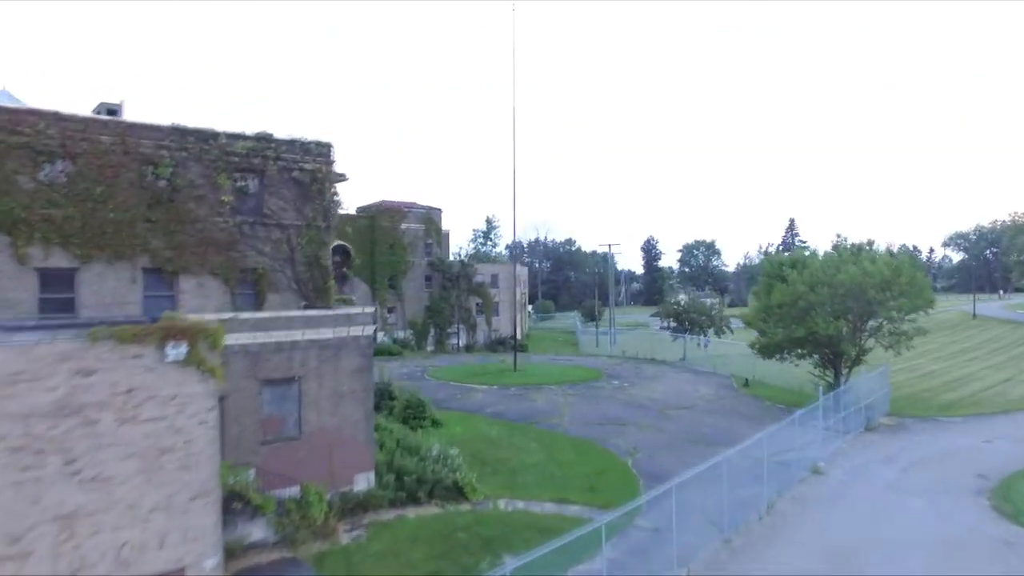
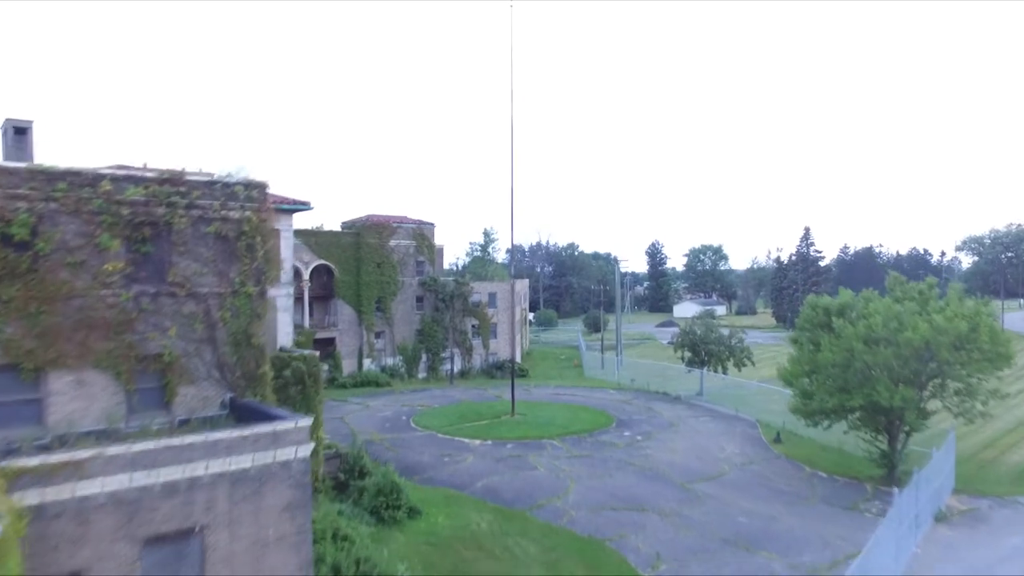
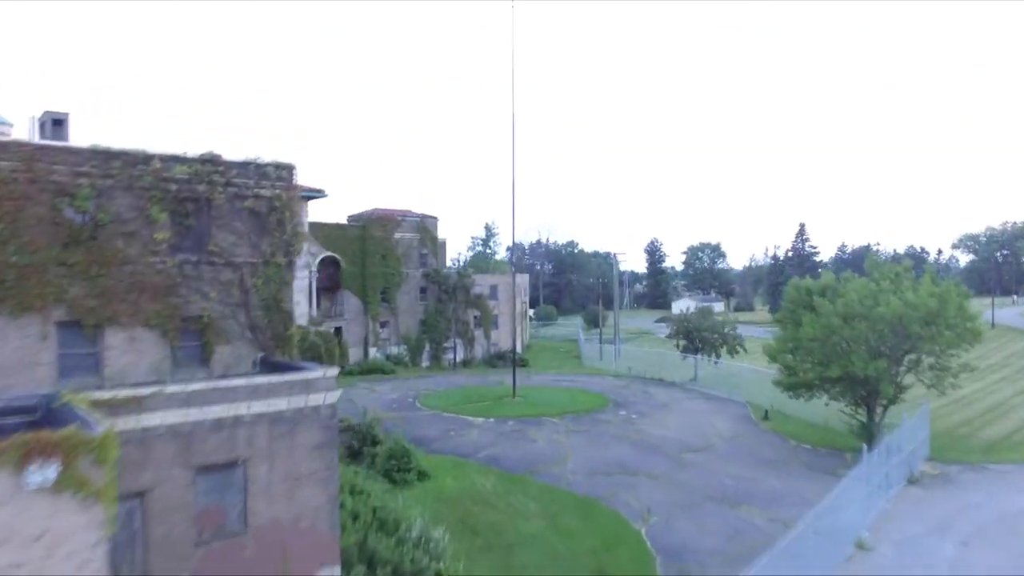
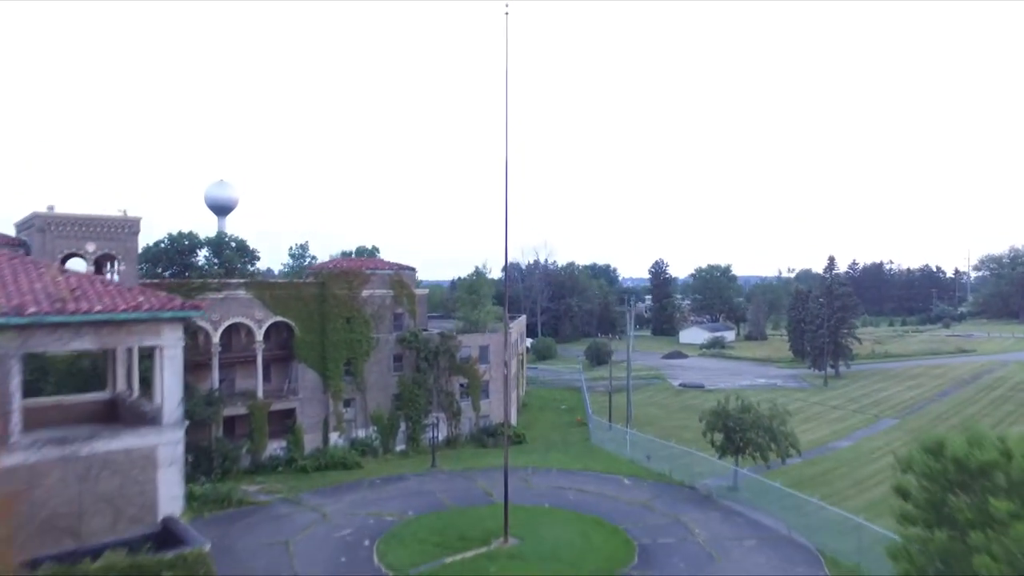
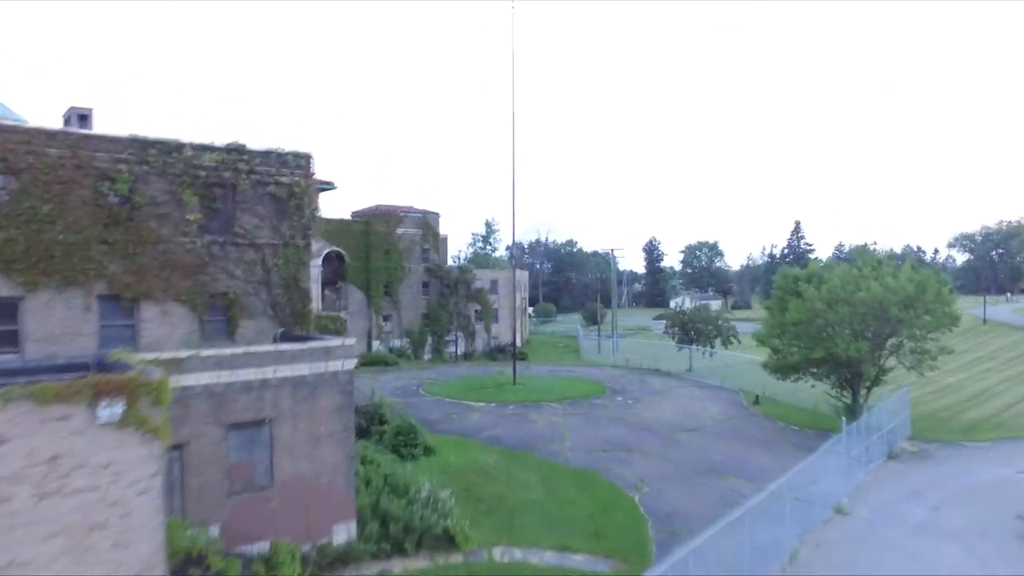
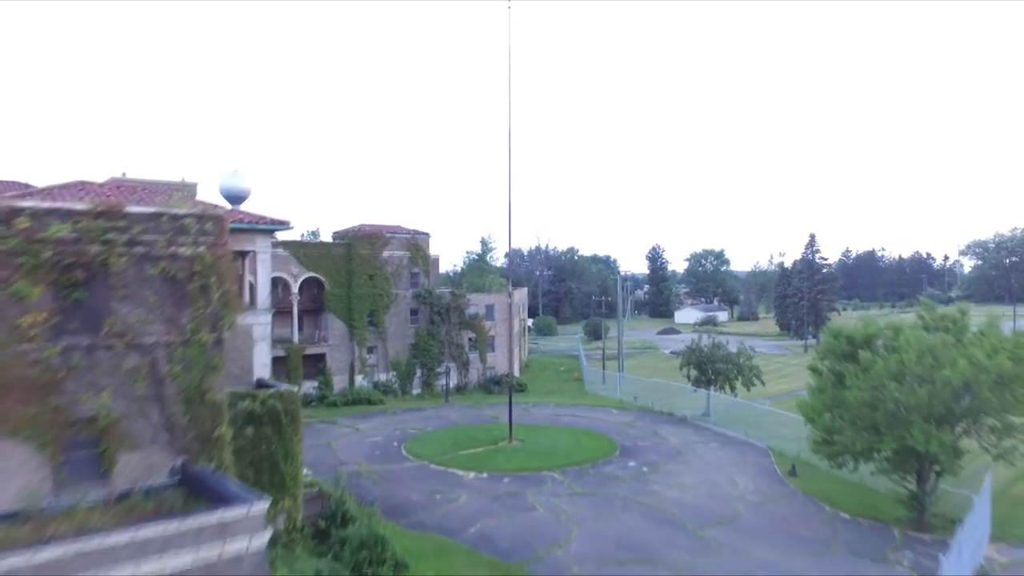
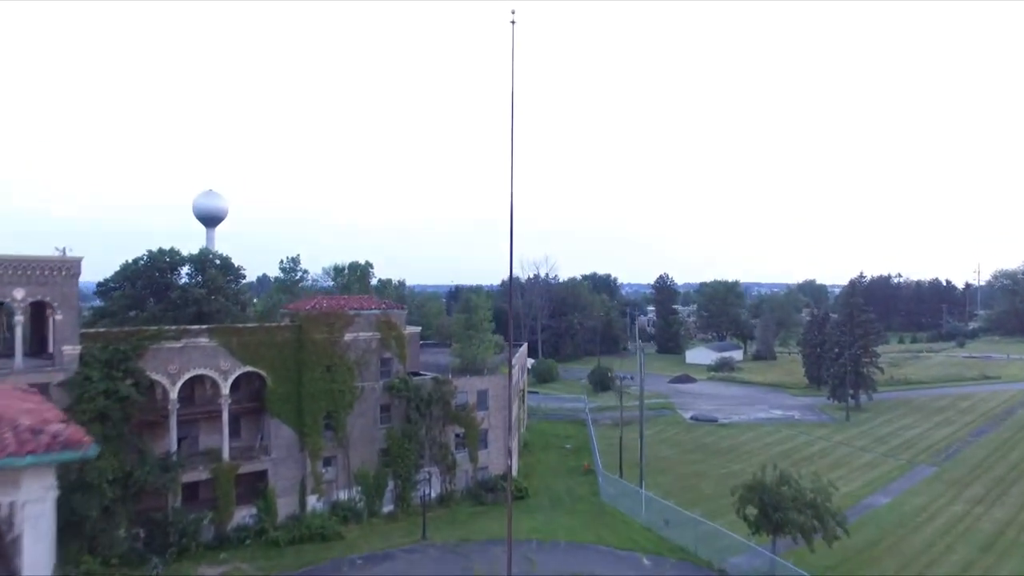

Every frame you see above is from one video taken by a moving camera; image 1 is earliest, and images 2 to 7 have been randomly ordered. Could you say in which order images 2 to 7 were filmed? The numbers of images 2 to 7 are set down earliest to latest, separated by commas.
5, 3, 2, 6, 4, 7
